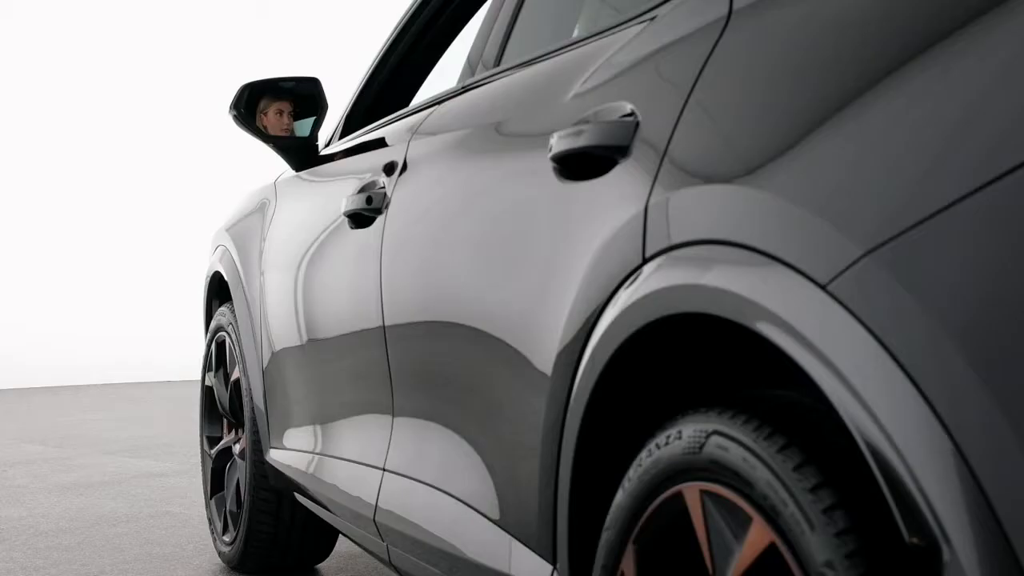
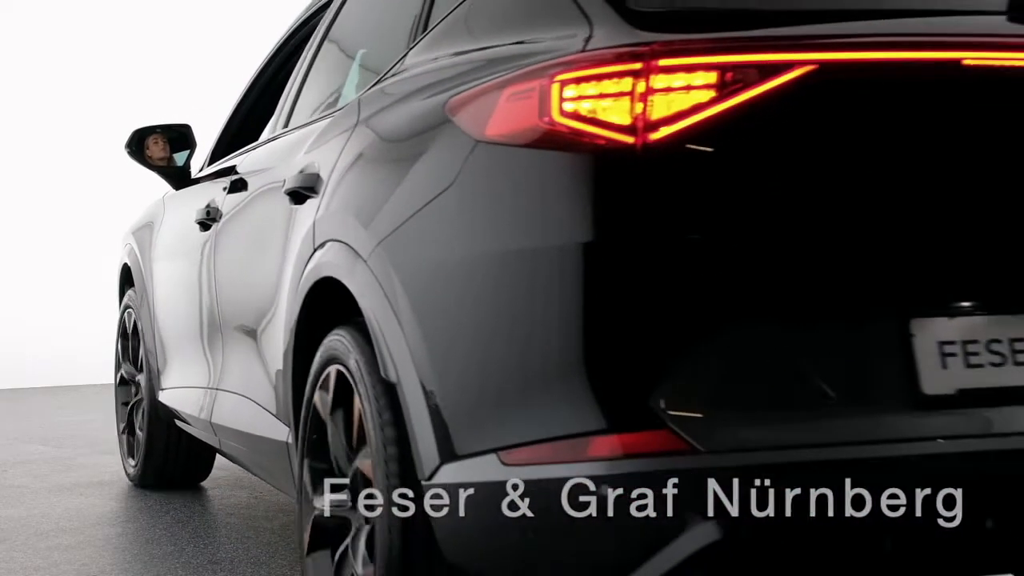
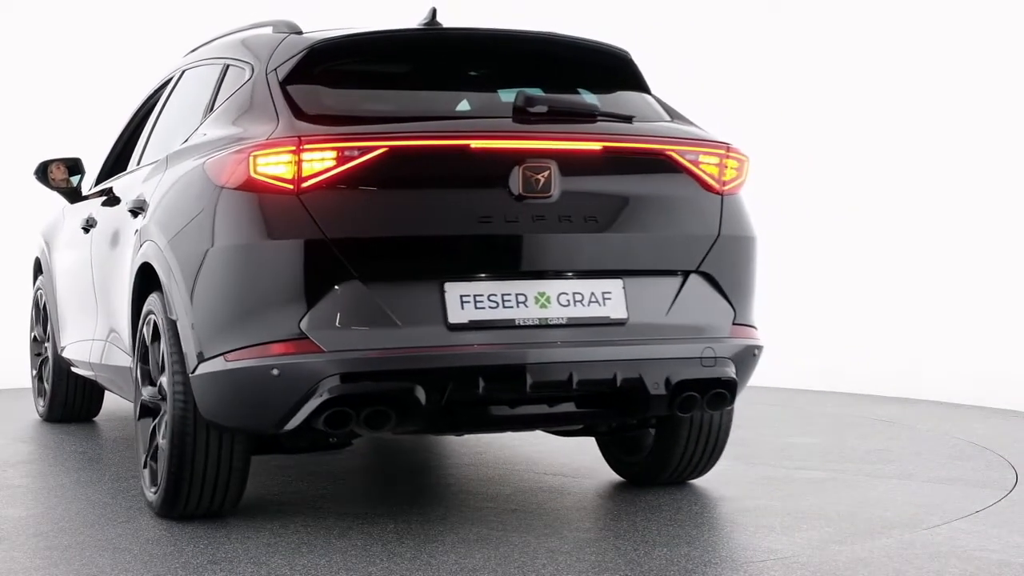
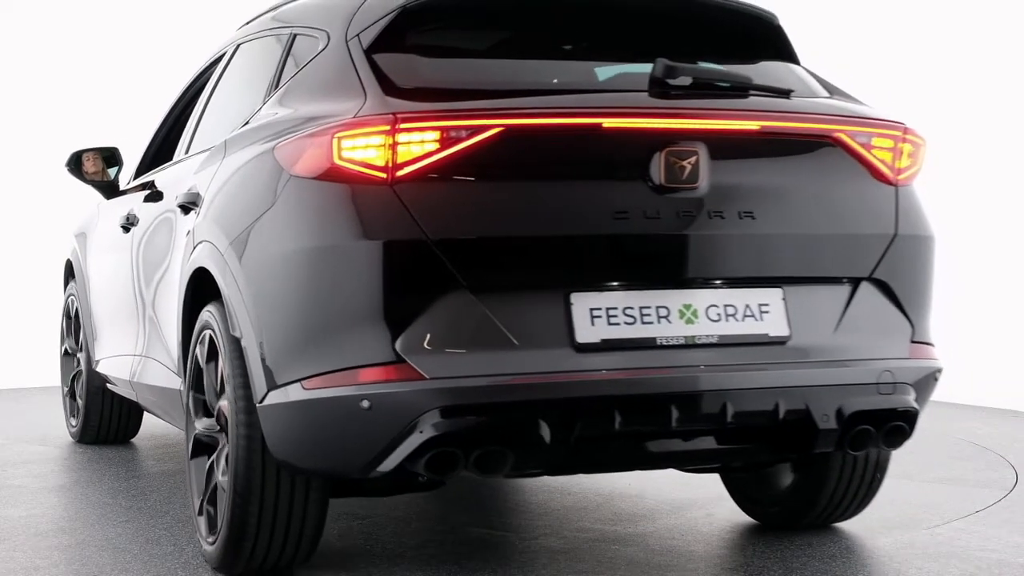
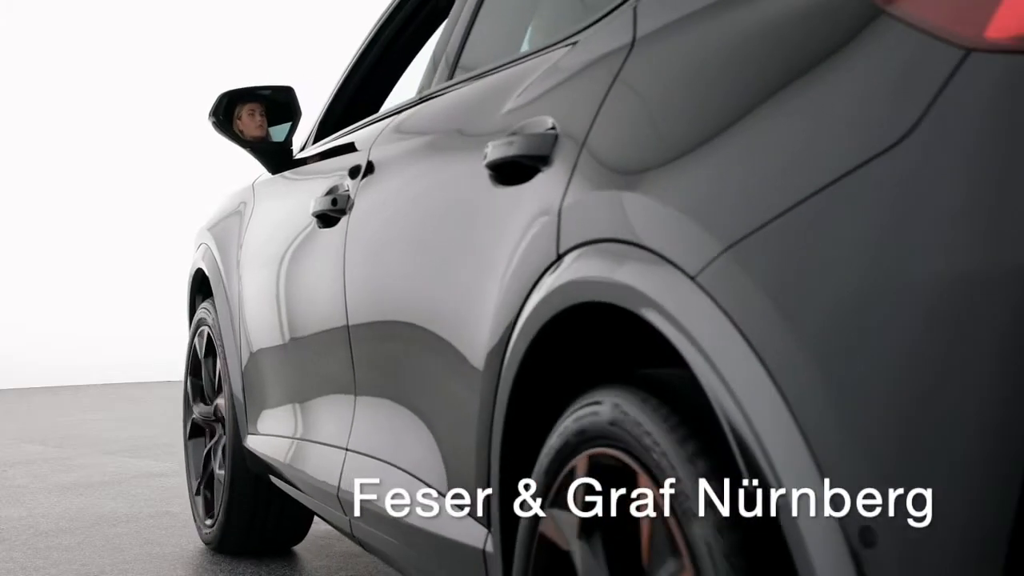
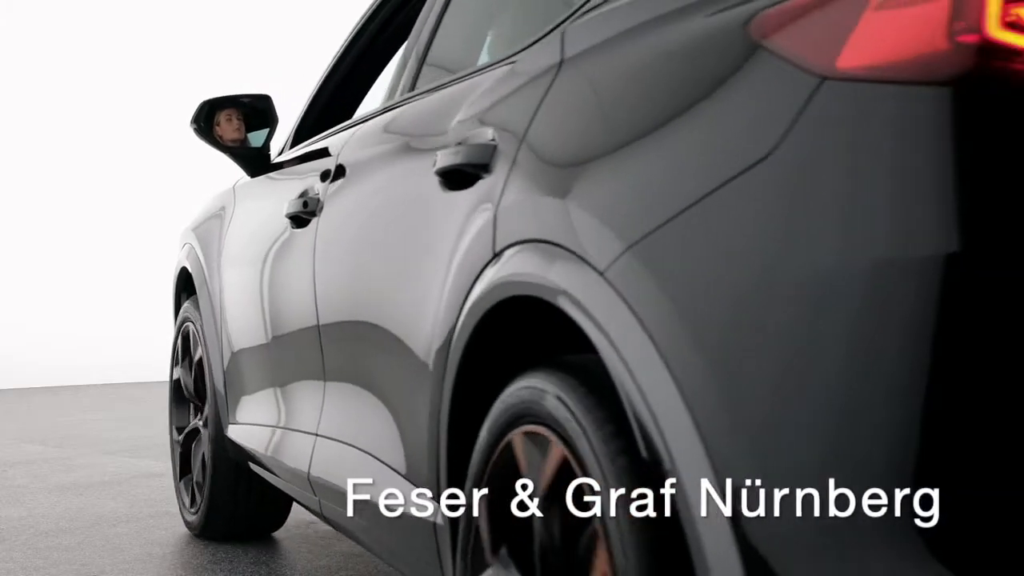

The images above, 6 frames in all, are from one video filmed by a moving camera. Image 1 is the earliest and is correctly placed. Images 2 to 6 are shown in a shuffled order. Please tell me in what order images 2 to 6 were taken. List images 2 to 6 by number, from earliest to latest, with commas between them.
5, 6, 2, 4, 3
